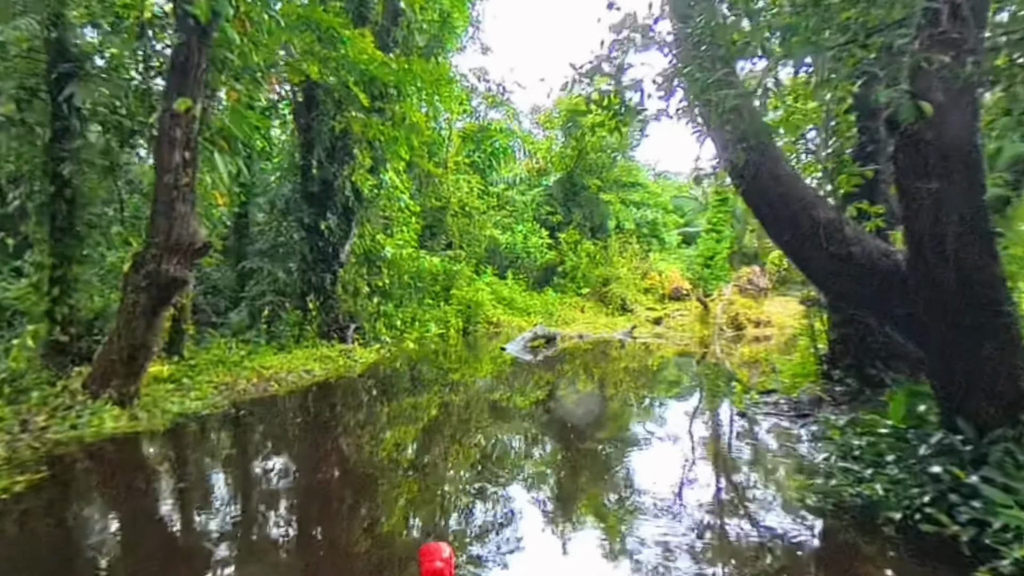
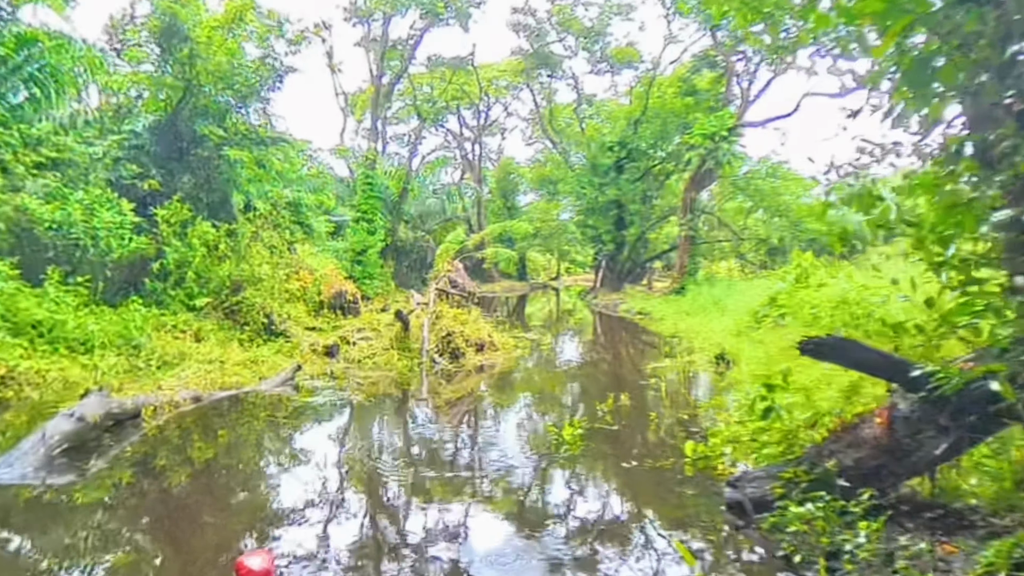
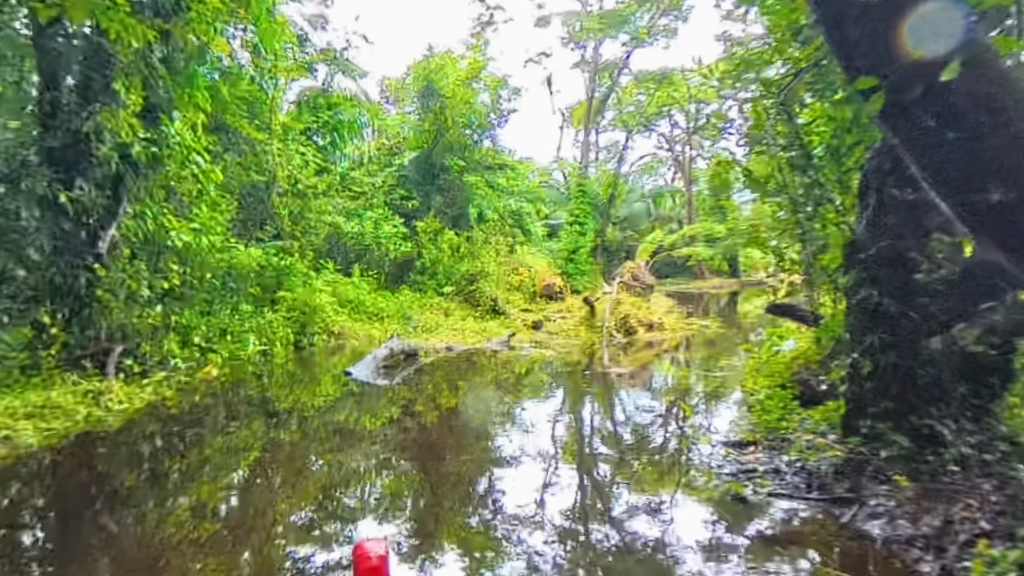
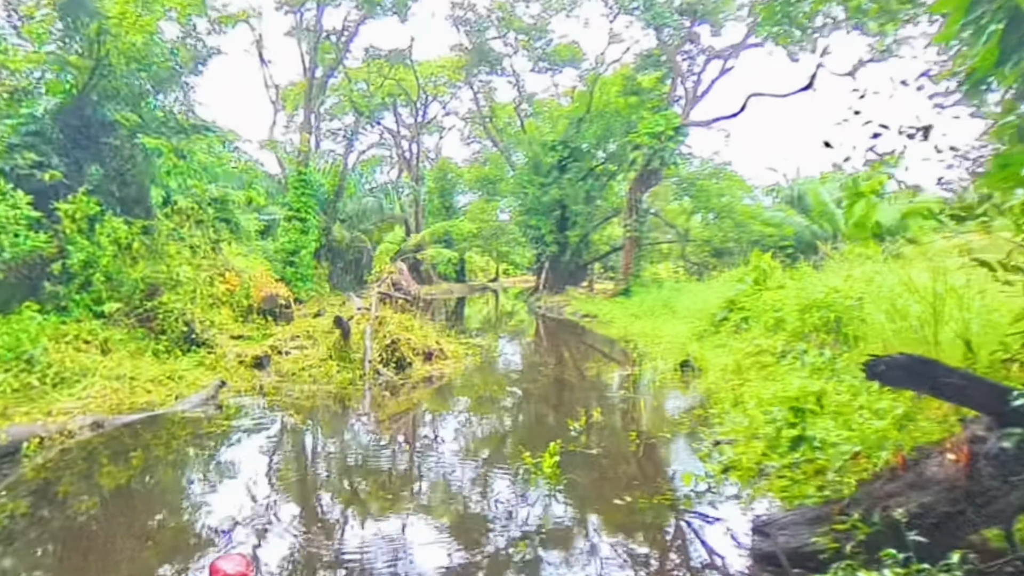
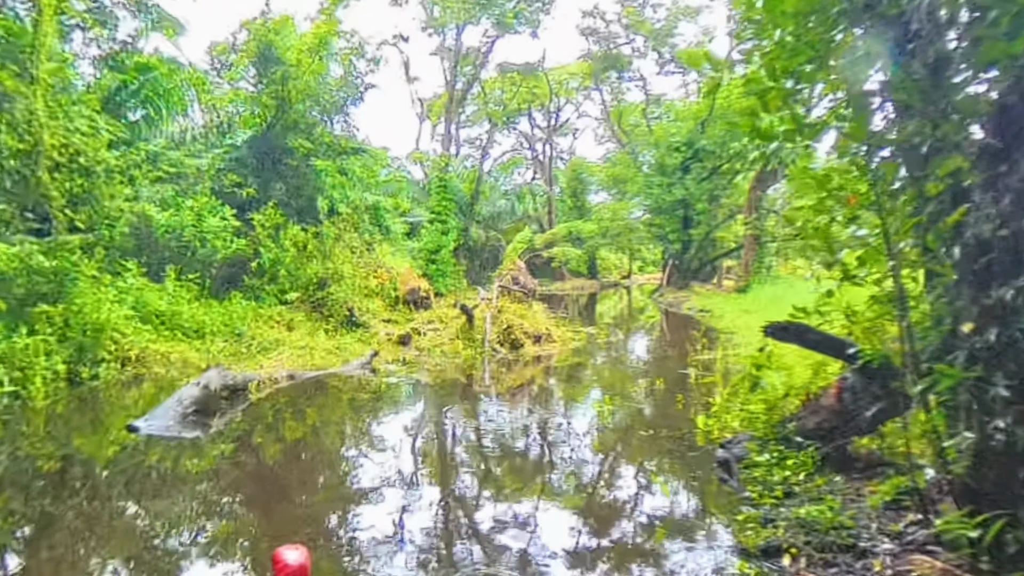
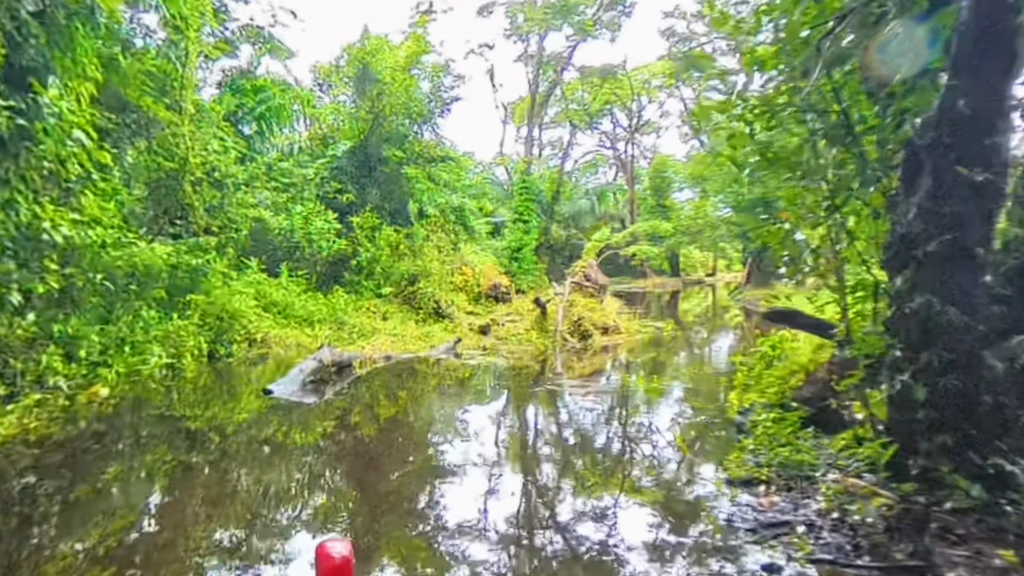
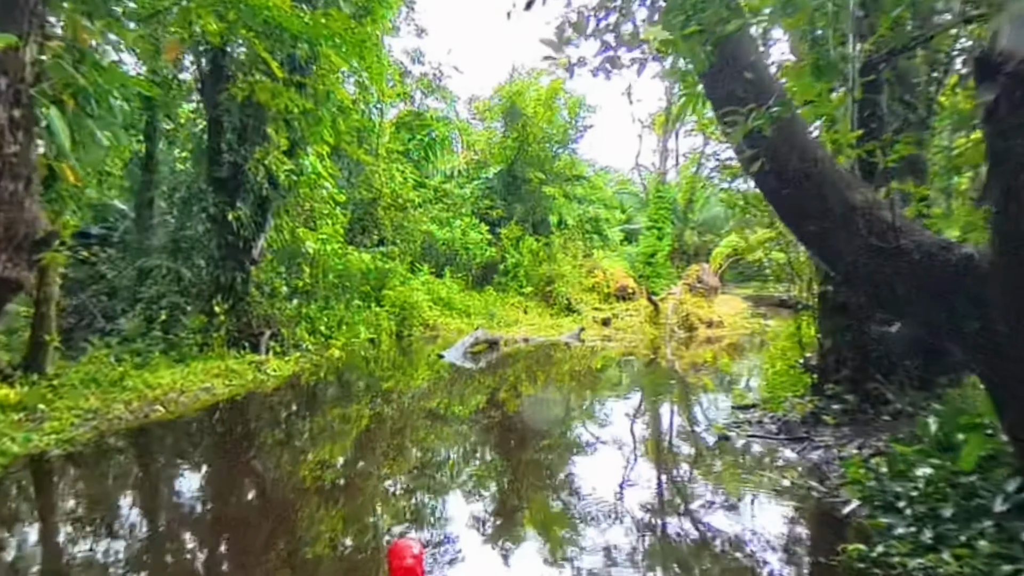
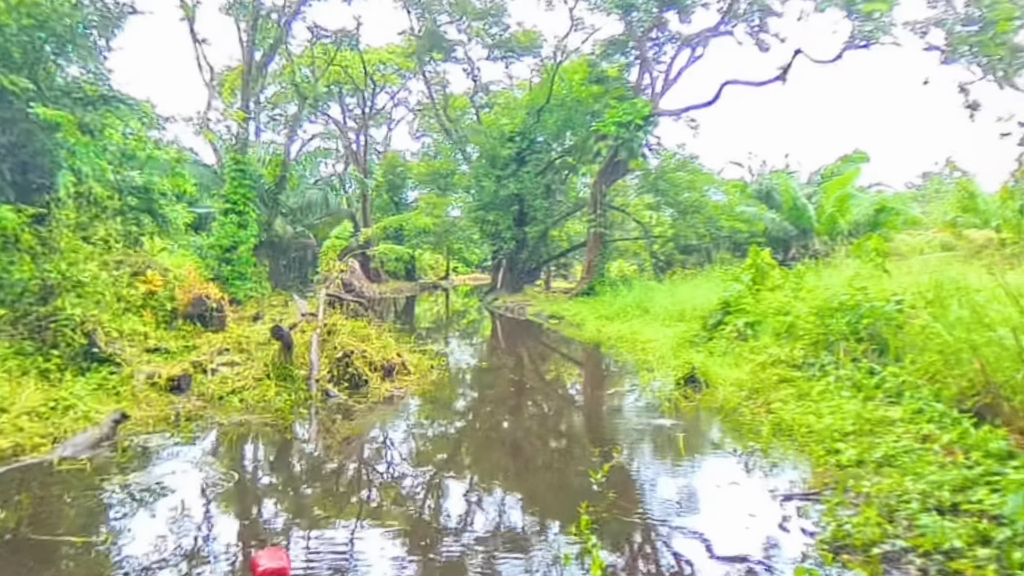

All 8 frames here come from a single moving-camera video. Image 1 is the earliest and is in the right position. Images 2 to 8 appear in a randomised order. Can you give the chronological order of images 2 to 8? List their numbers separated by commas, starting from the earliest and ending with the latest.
7, 3, 6, 5, 2, 4, 8
